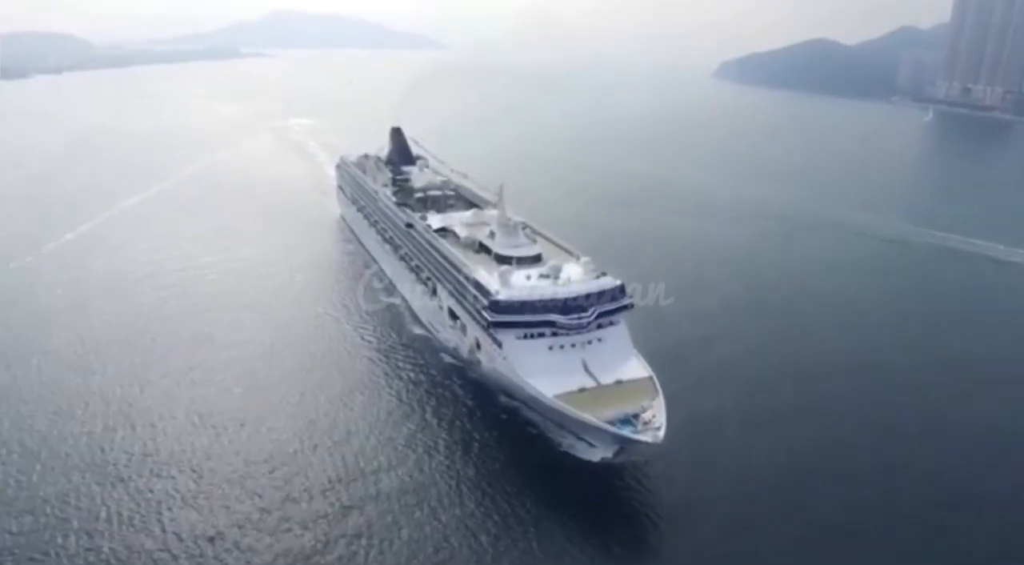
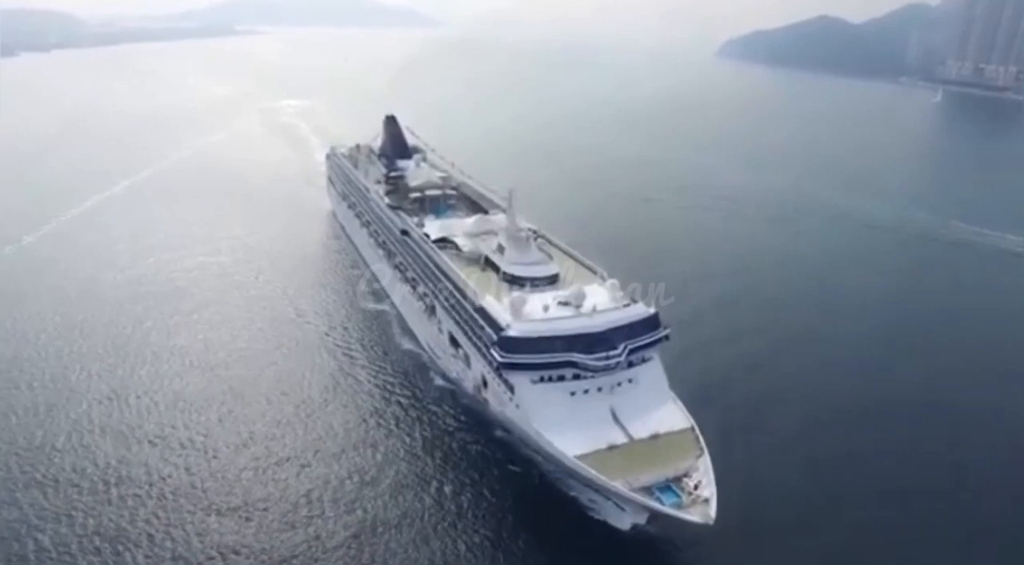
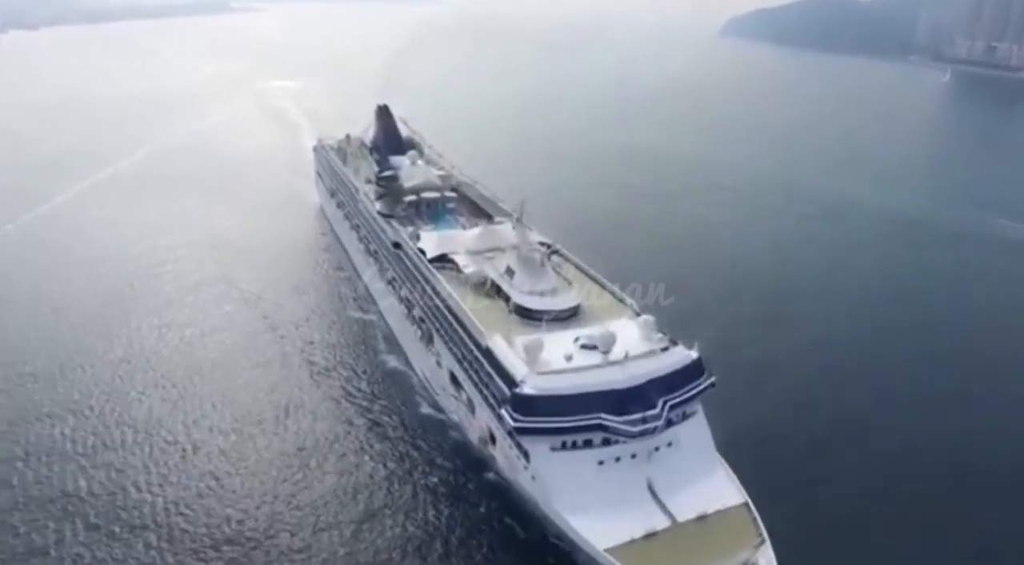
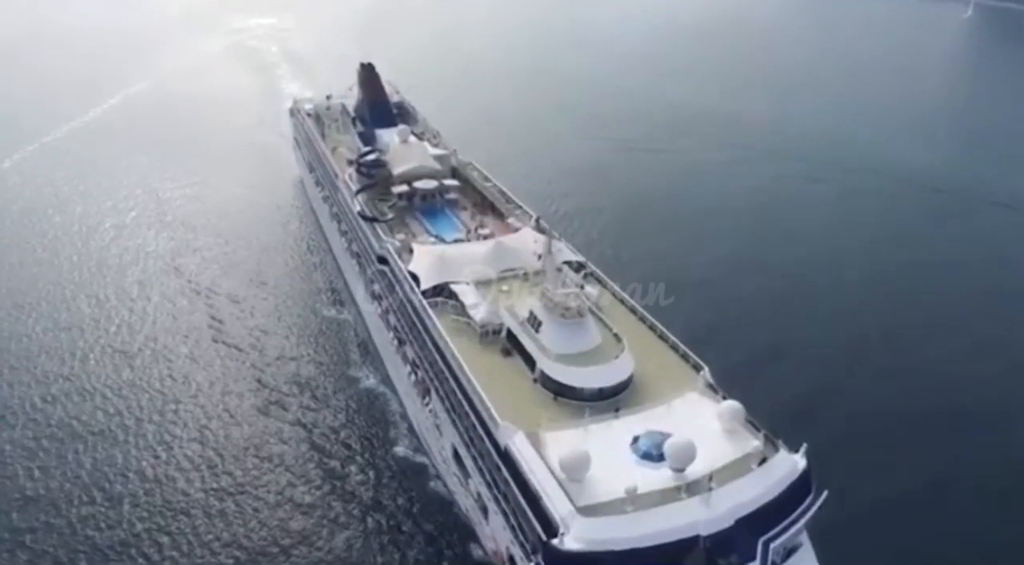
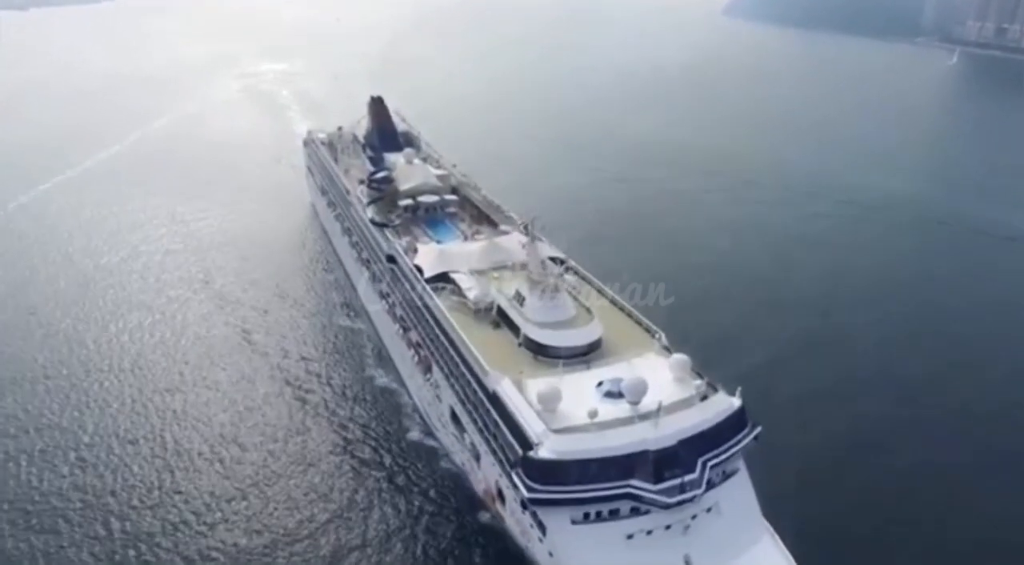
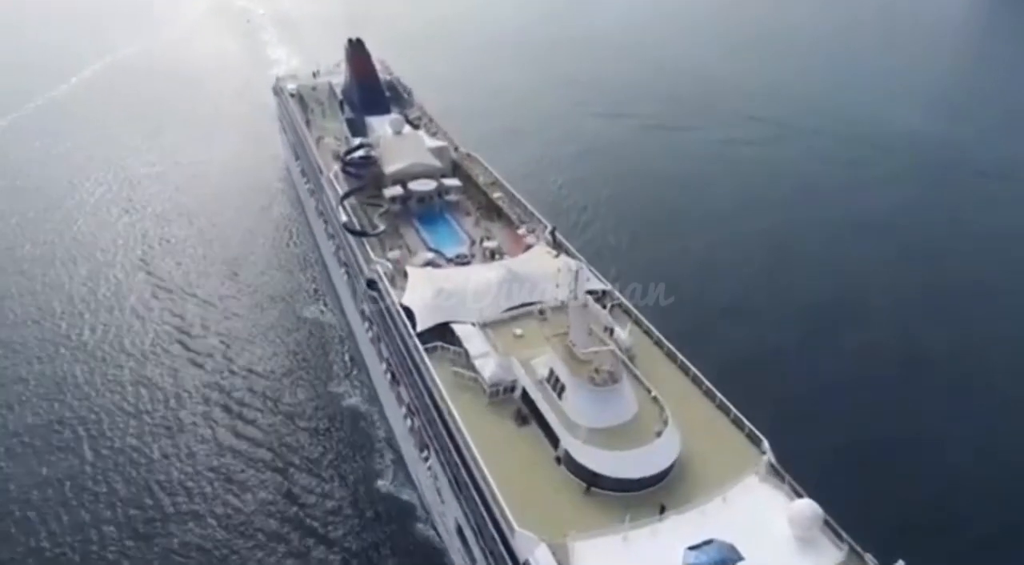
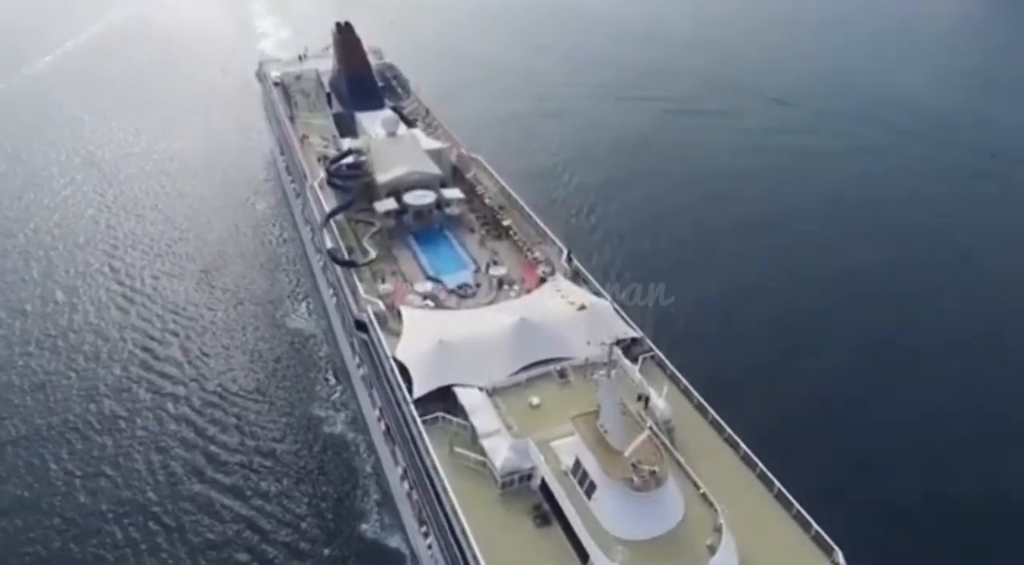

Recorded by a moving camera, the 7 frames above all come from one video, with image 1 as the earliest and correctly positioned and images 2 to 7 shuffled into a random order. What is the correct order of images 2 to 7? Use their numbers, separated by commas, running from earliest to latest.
2, 3, 5, 4, 6, 7
